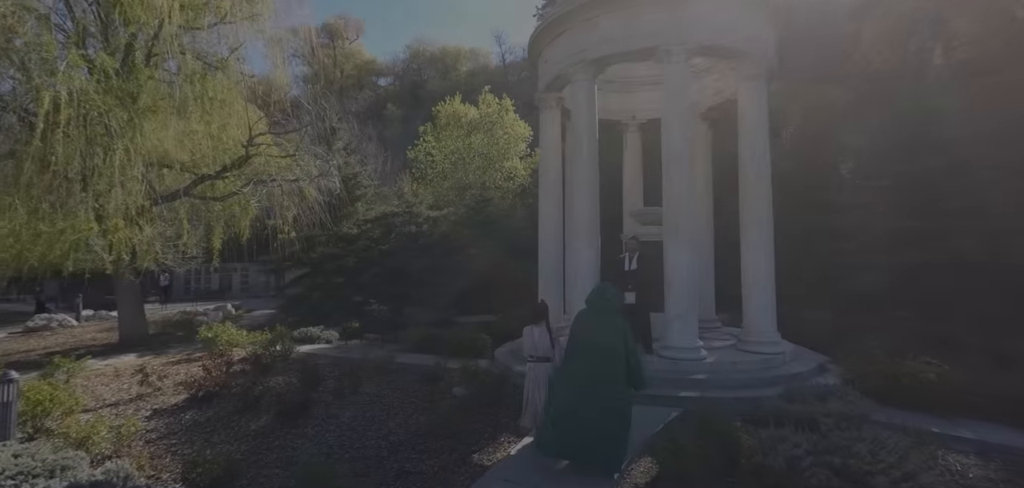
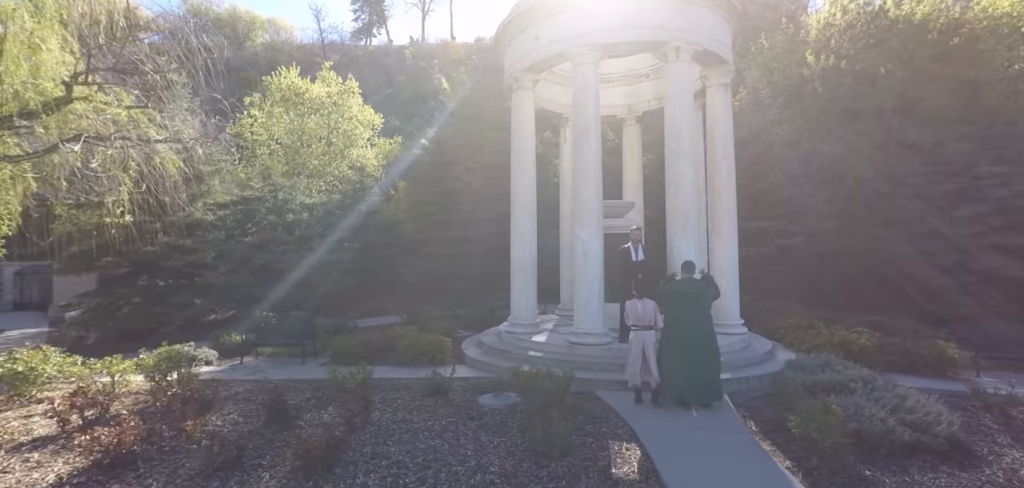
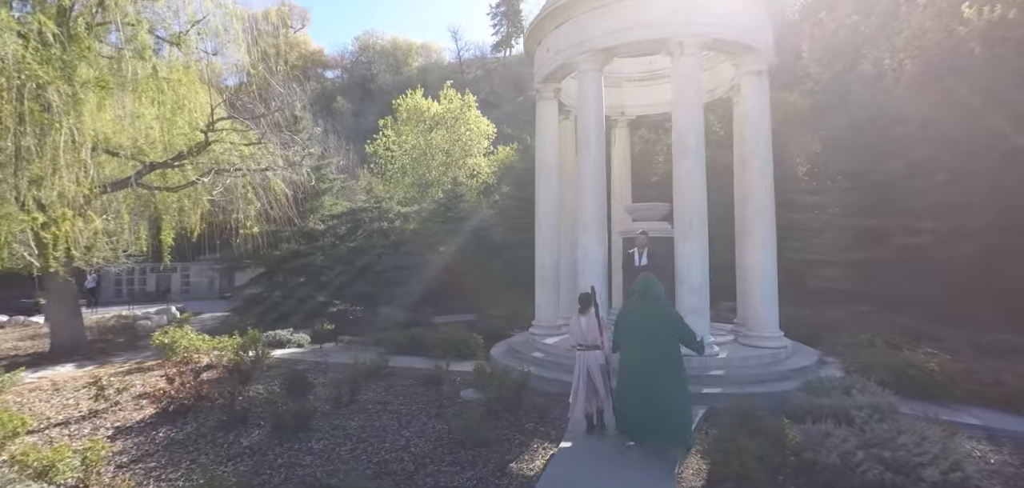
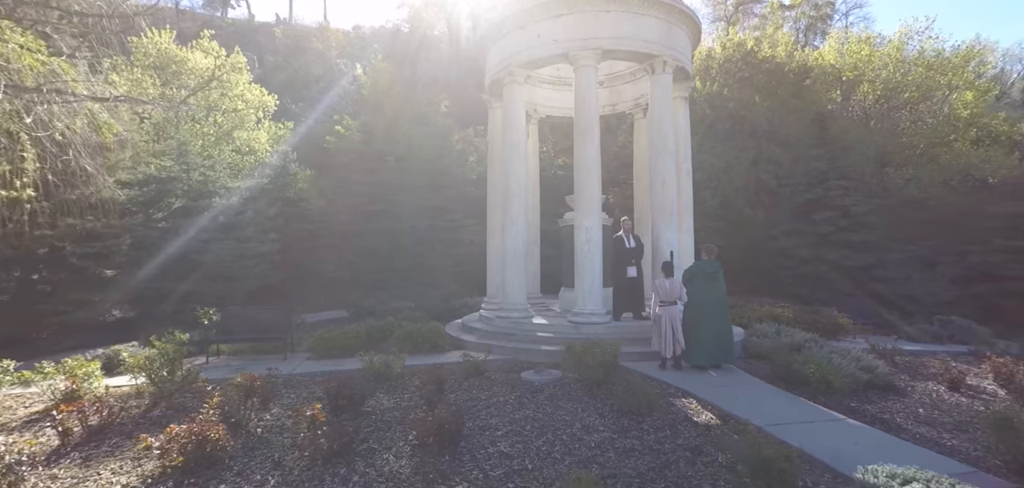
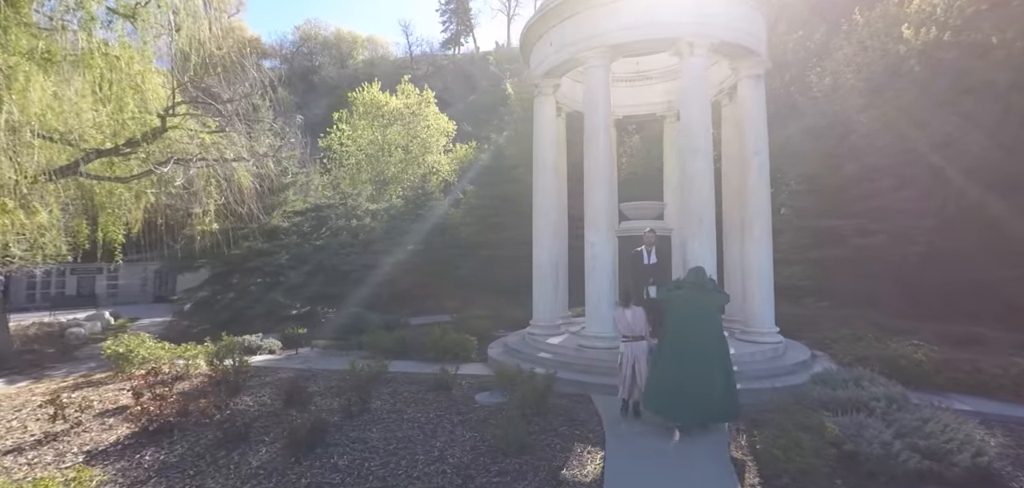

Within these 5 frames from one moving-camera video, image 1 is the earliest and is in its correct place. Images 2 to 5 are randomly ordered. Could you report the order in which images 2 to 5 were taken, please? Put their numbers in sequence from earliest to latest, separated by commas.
3, 5, 2, 4
